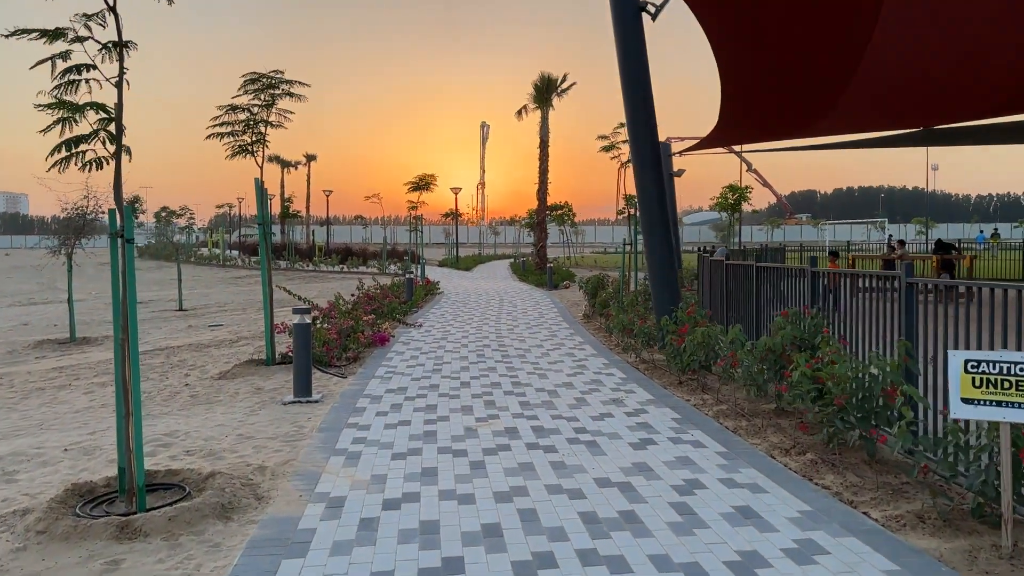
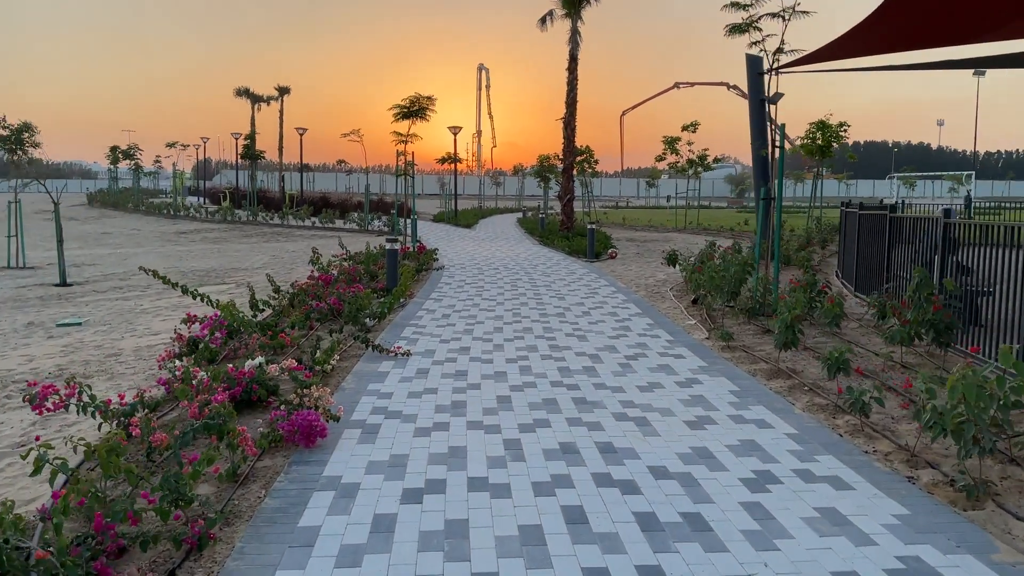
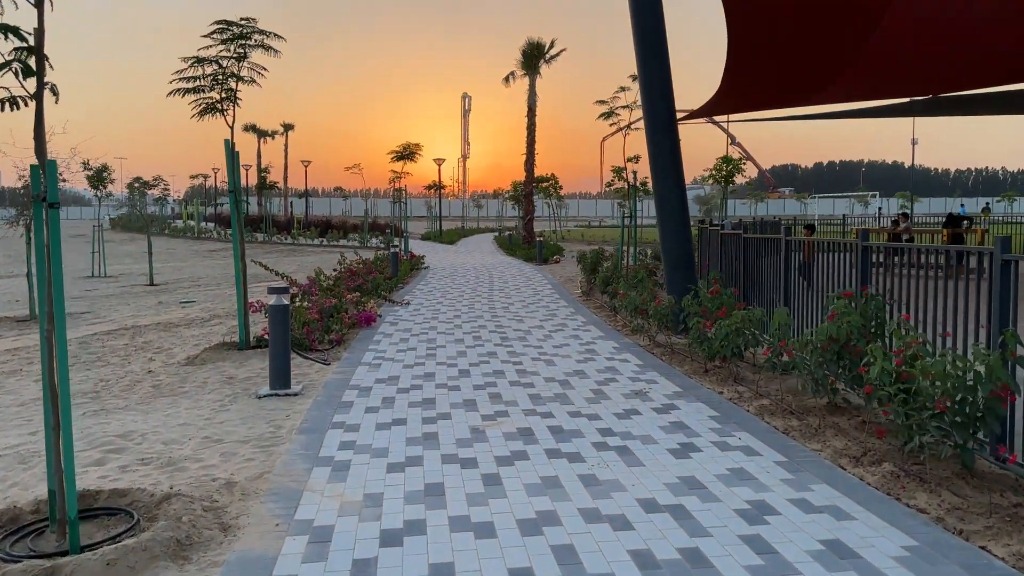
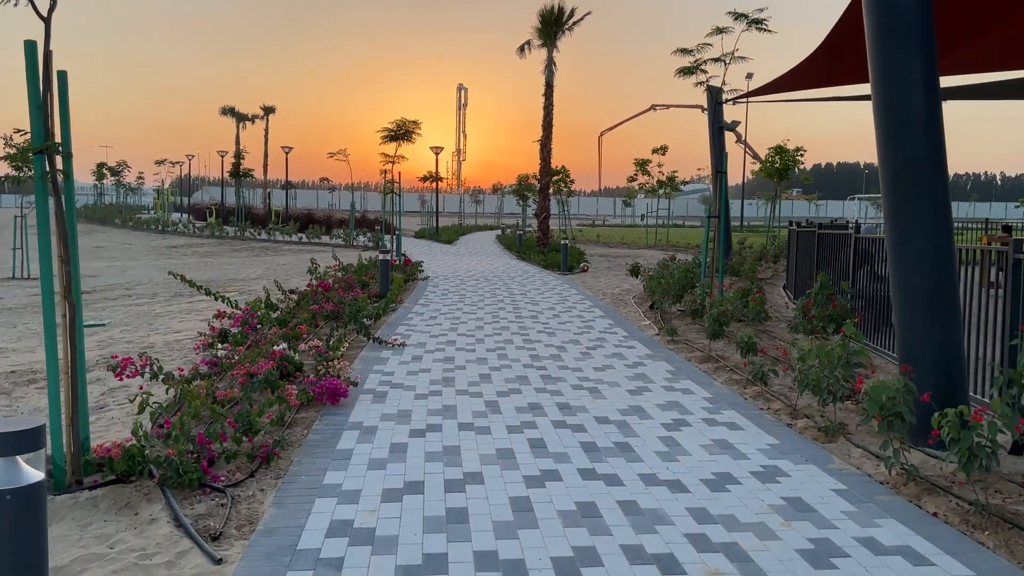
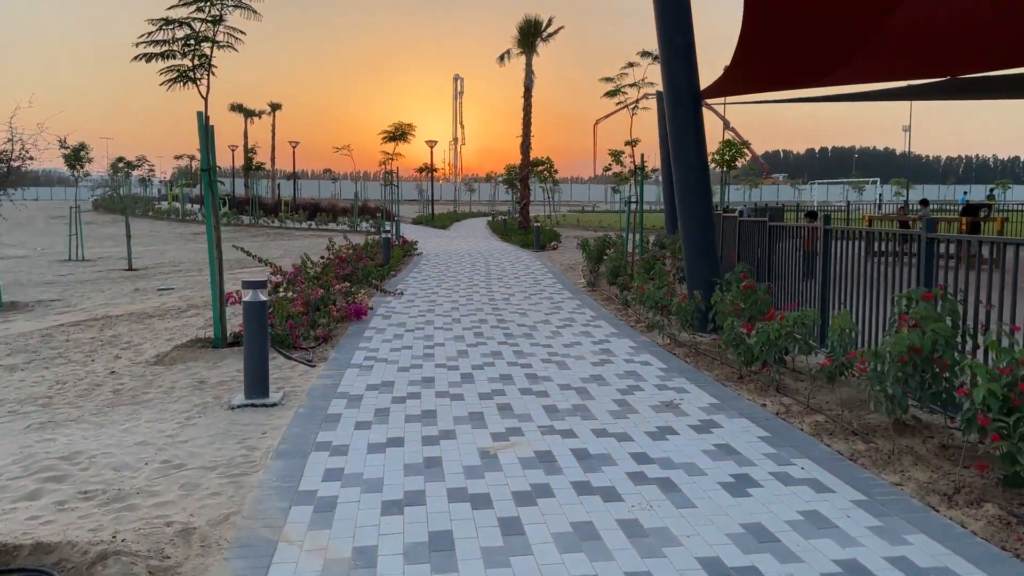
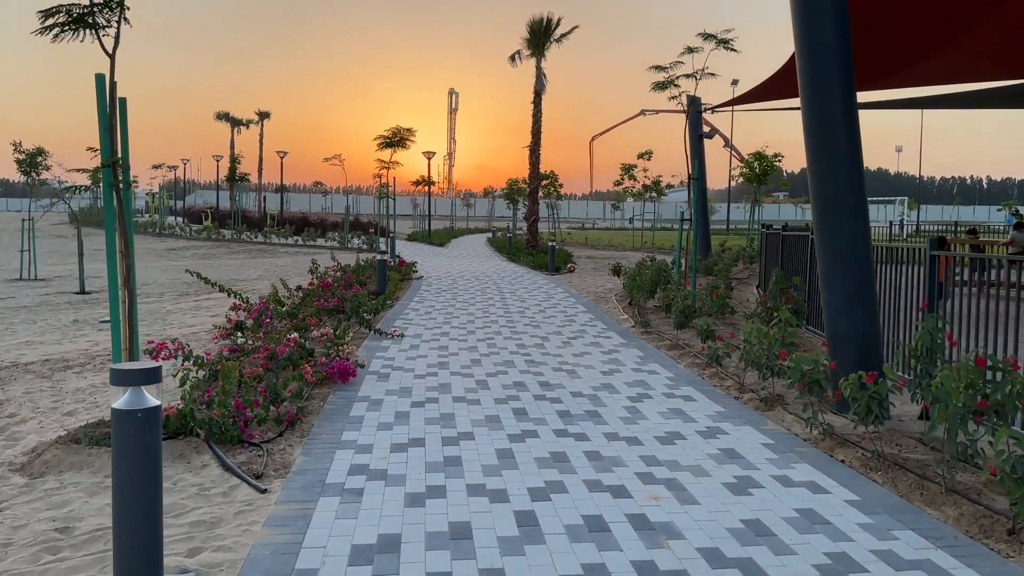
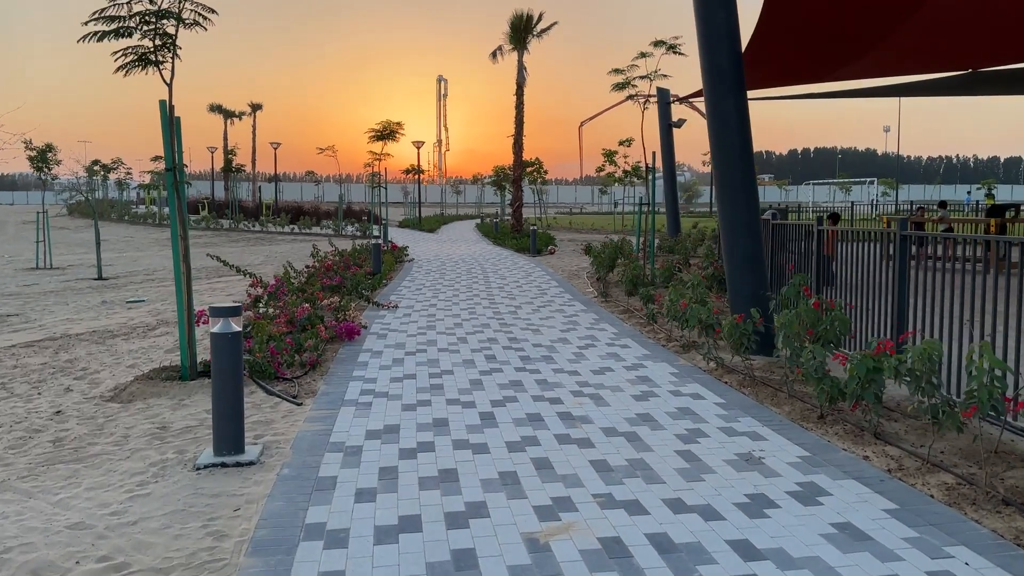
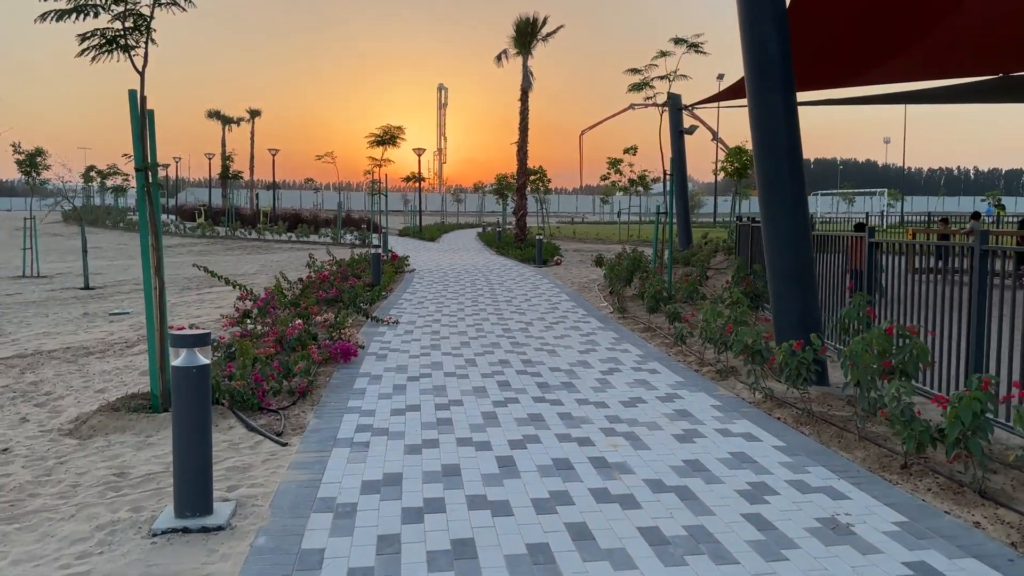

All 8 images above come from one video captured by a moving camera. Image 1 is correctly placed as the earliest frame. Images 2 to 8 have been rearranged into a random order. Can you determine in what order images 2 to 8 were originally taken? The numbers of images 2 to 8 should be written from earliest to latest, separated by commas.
3, 5, 7, 8, 6, 4, 2
